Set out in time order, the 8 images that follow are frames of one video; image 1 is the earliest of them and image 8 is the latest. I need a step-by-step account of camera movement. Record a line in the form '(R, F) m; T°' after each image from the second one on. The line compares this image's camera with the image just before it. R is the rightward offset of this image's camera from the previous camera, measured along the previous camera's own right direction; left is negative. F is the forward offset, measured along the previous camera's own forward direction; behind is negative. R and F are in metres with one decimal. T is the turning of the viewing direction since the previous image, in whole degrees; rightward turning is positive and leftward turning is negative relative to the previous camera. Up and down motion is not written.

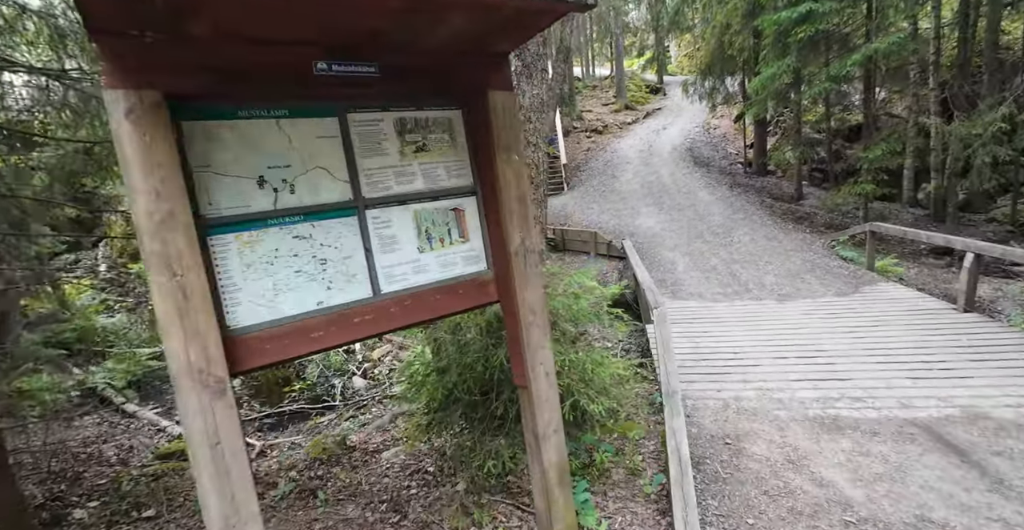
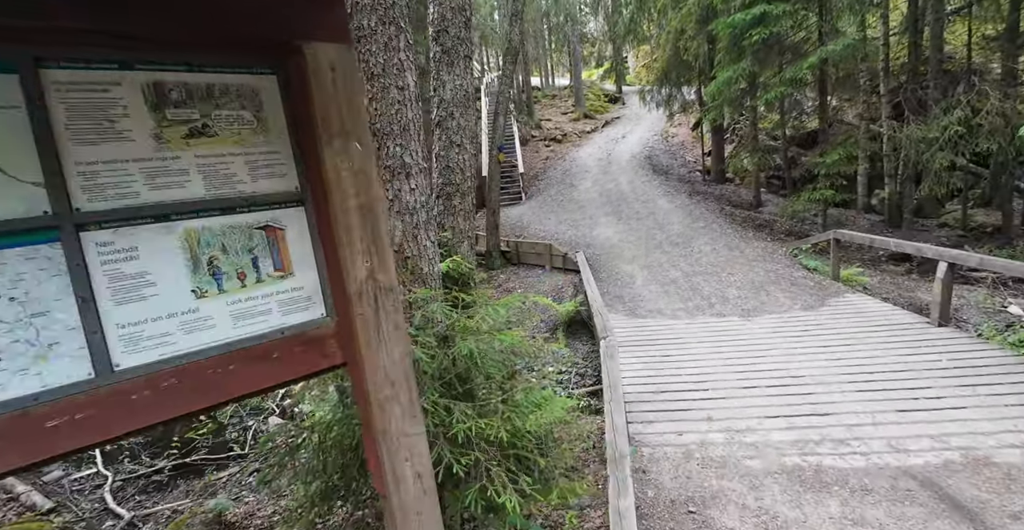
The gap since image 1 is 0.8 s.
(+0.4, +0.8) m; +4°
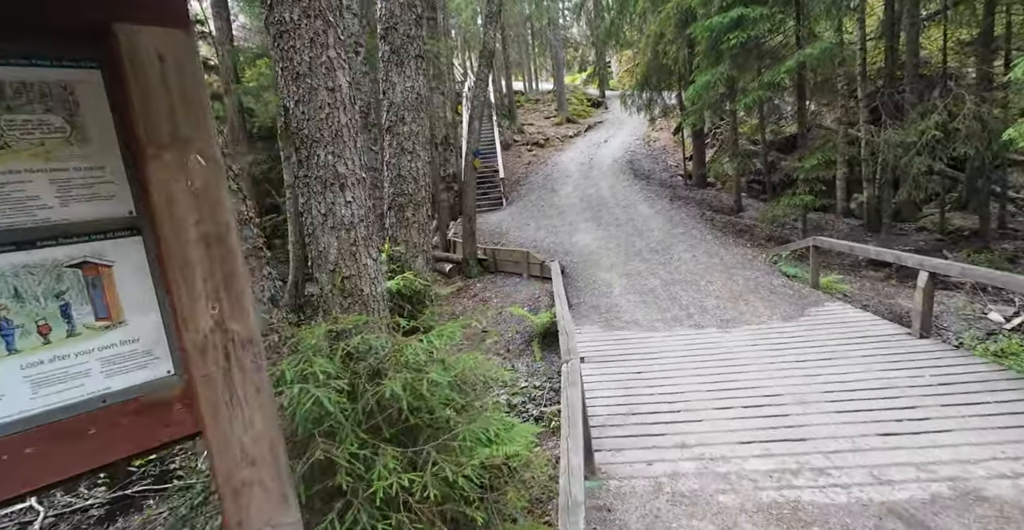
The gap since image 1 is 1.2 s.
(+0.2, +0.3) m; +1°
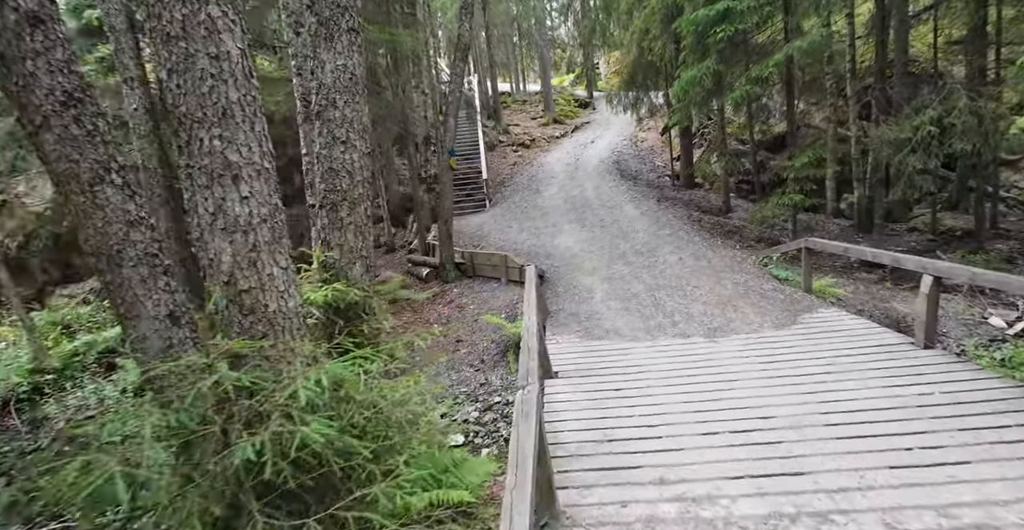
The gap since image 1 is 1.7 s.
(+0.3, +0.6) m; +1°
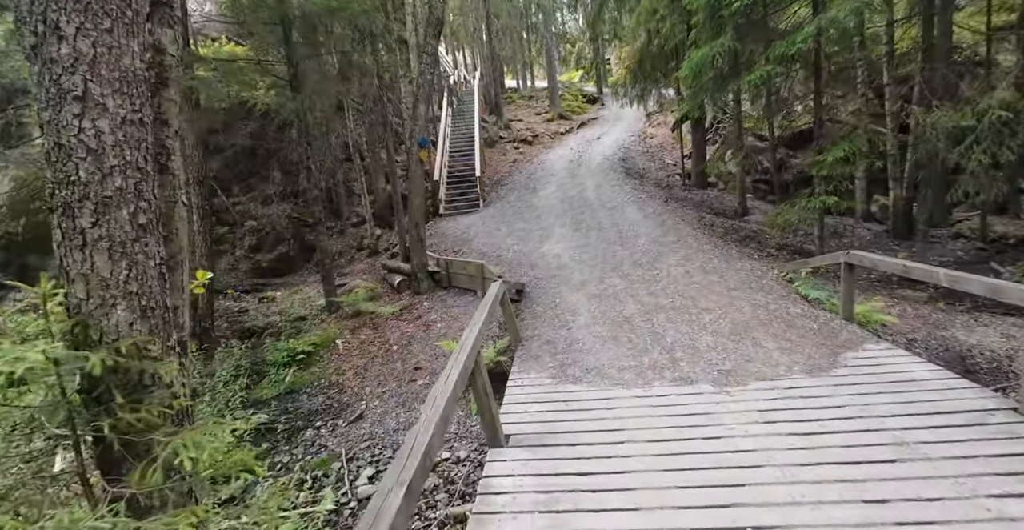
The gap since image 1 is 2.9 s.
(+0.6, +1.5) m; -1°
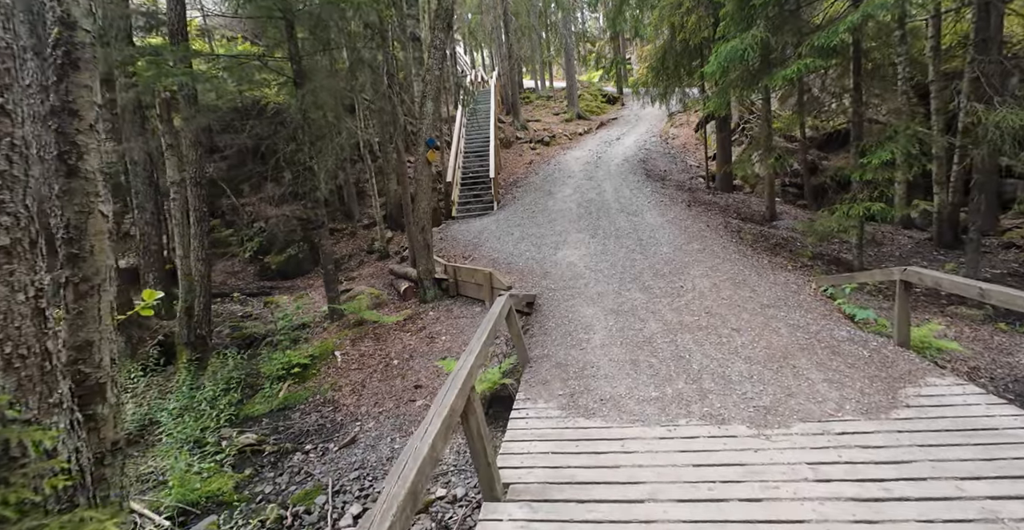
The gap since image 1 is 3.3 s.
(+0.1, +0.6) m; -2°
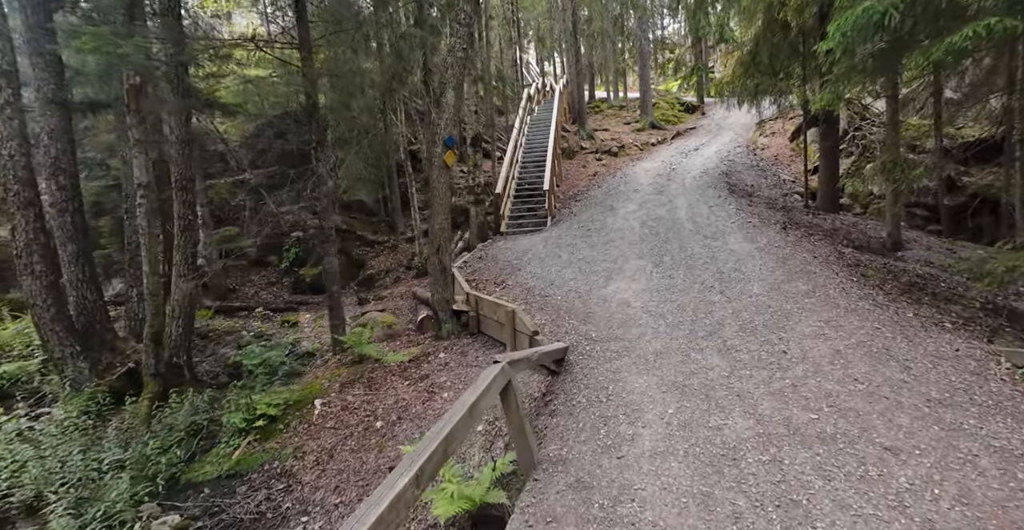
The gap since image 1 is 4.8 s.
(+0.5, +2.0) m; -8°
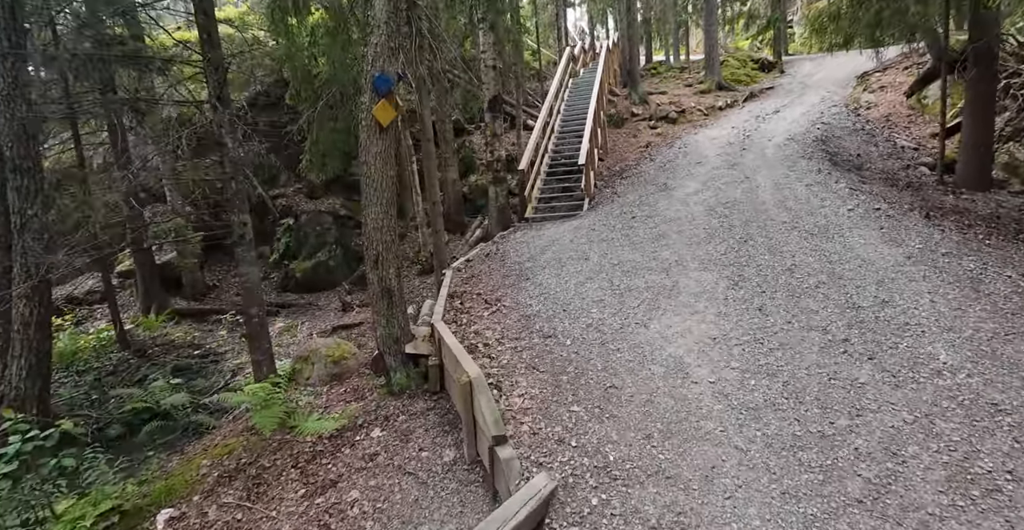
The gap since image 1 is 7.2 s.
(+0.6, +2.9) m; -6°
